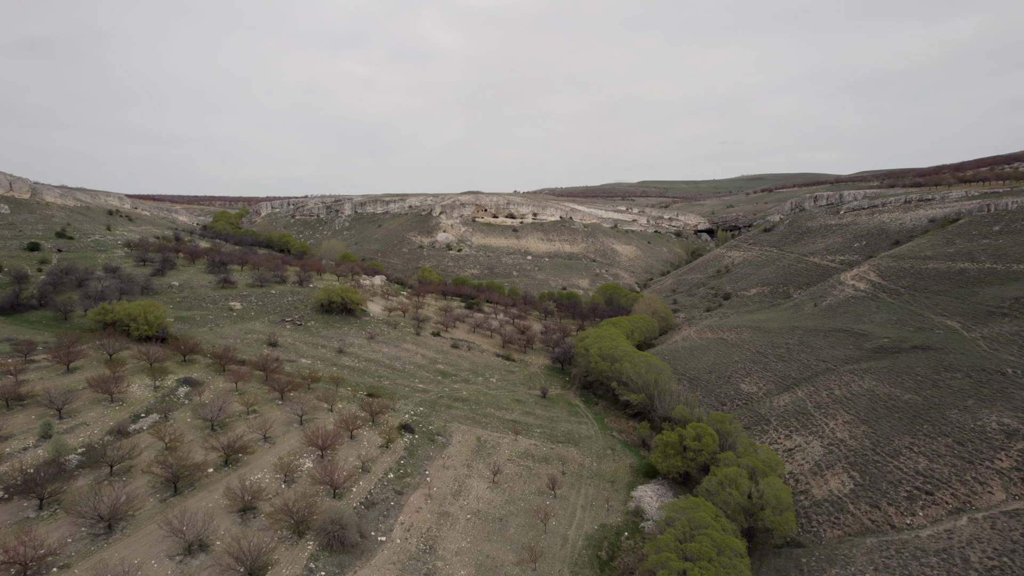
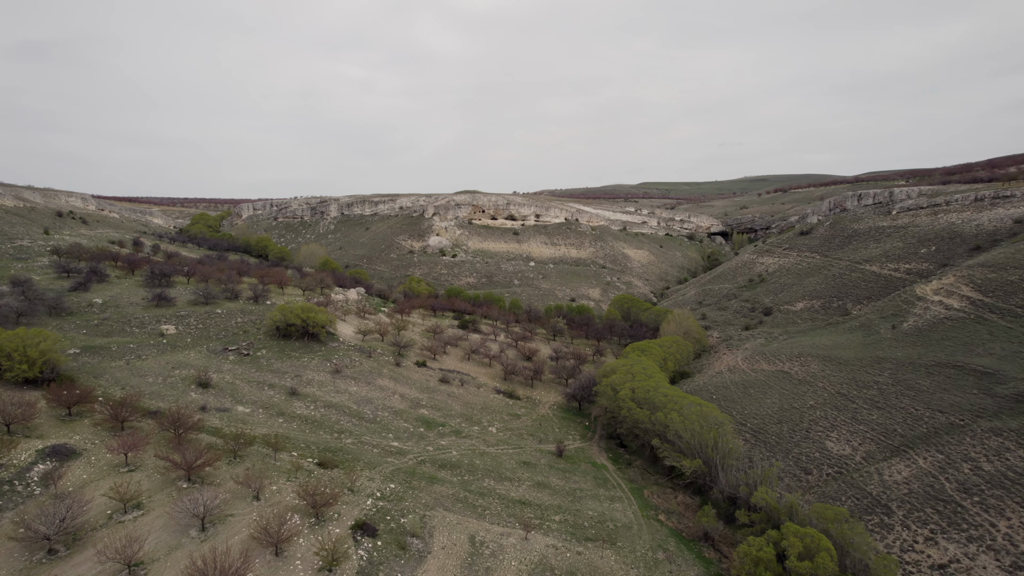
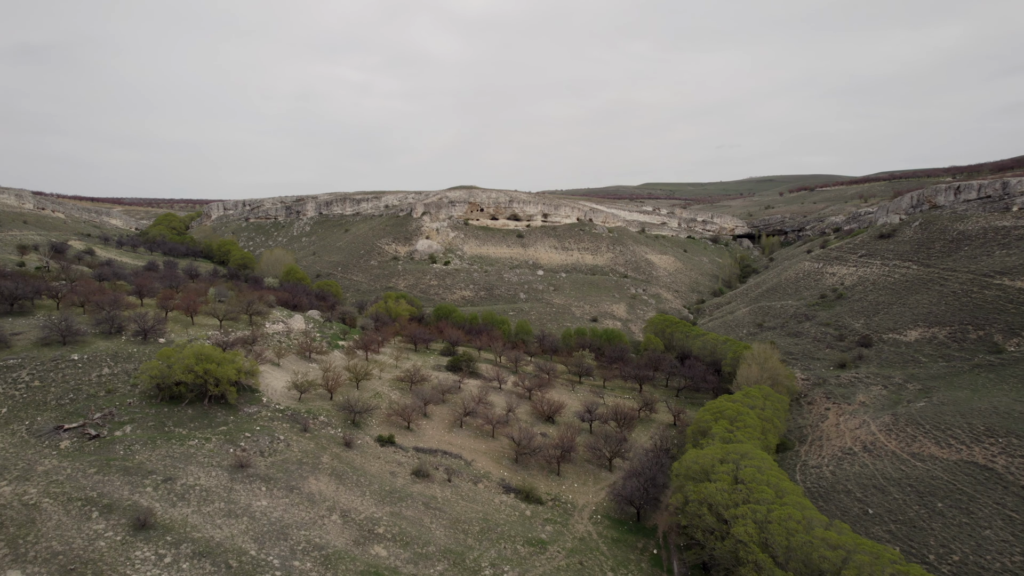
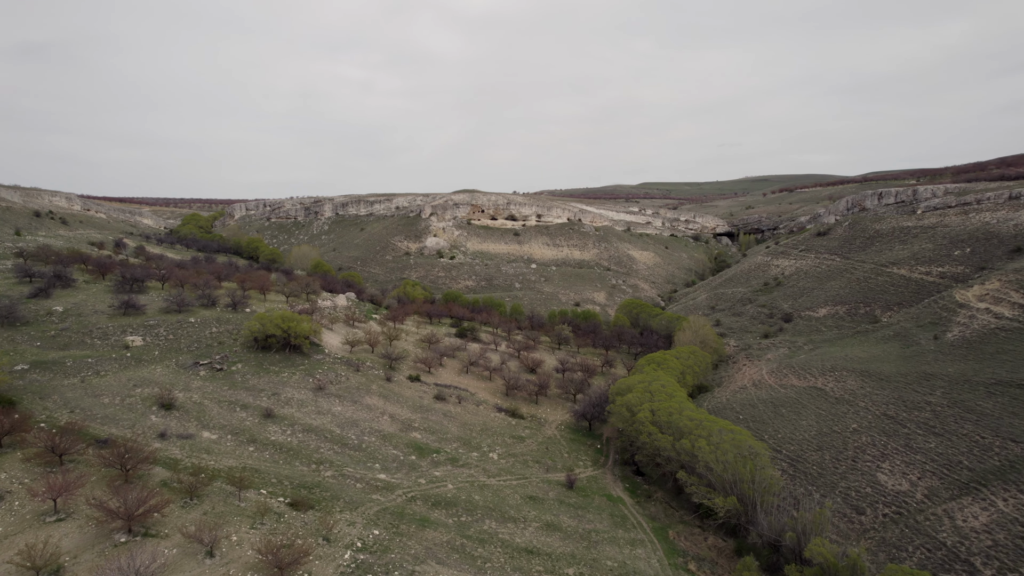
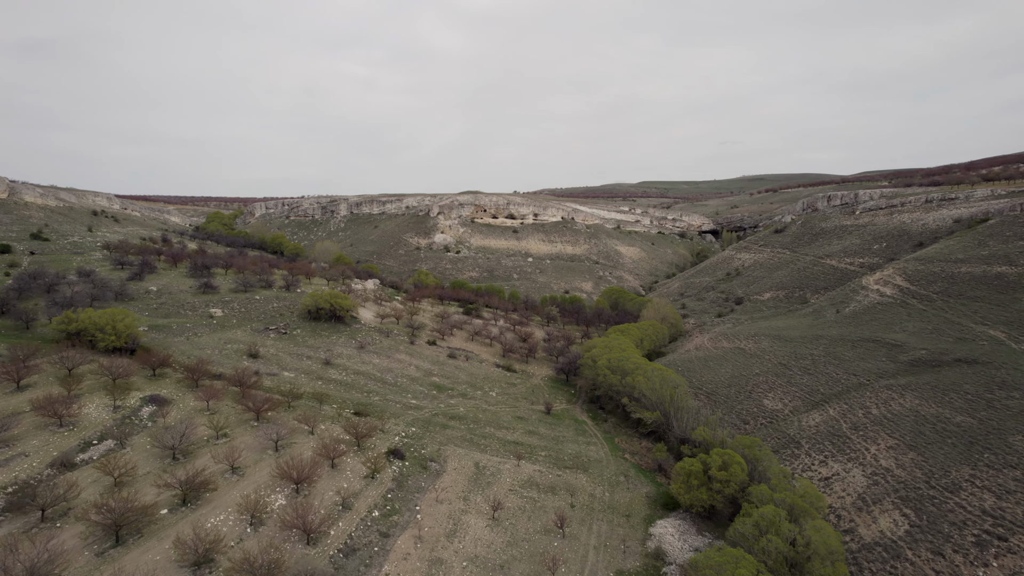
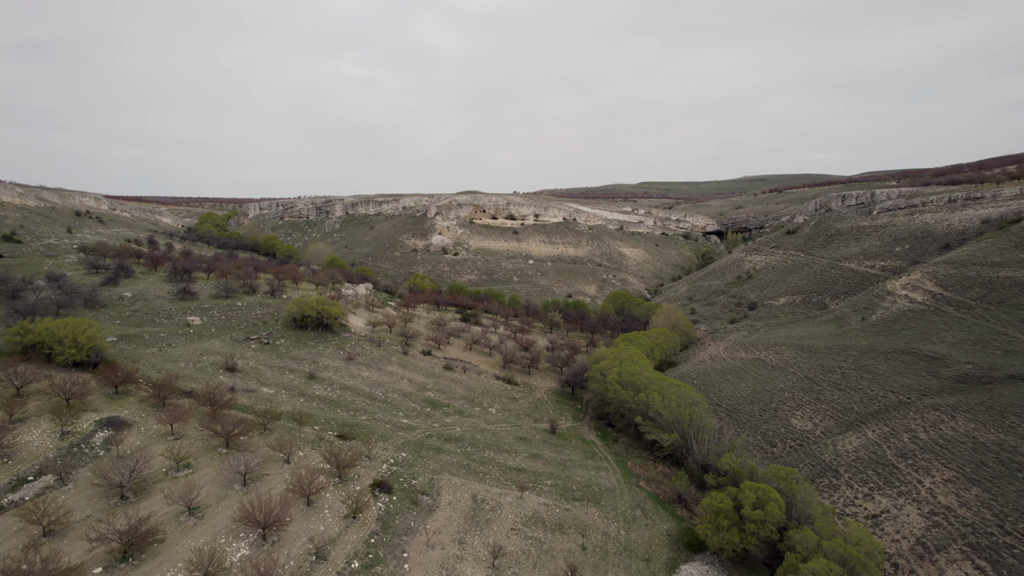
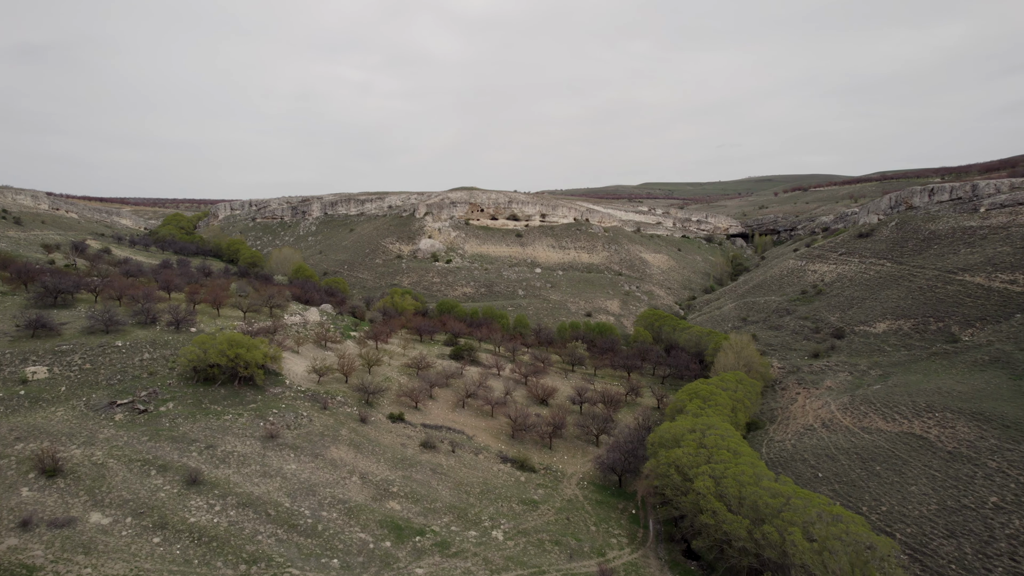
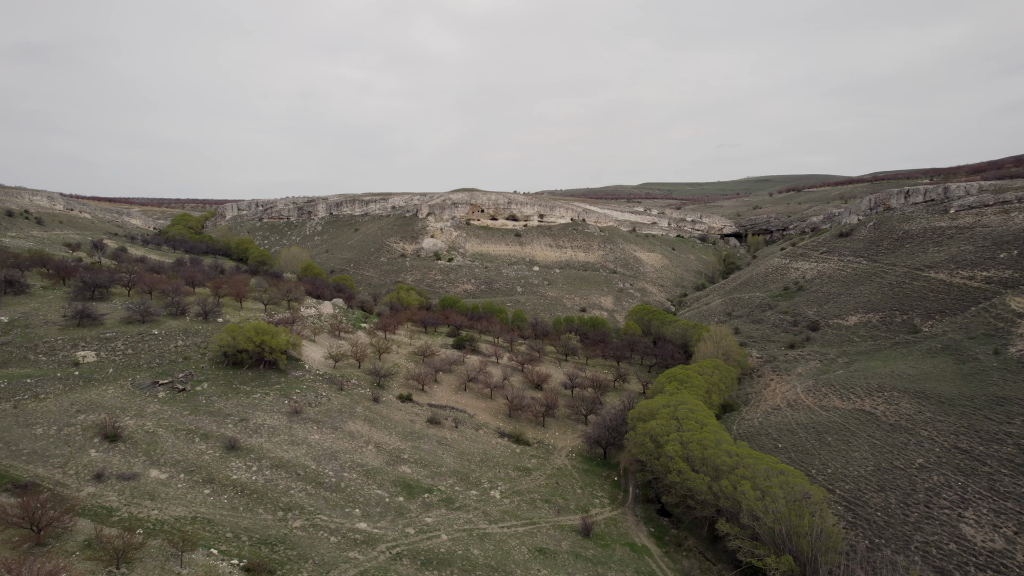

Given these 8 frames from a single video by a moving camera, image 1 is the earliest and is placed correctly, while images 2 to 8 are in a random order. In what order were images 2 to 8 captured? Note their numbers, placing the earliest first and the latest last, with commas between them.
5, 6, 2, 4, 8, 7, 3
